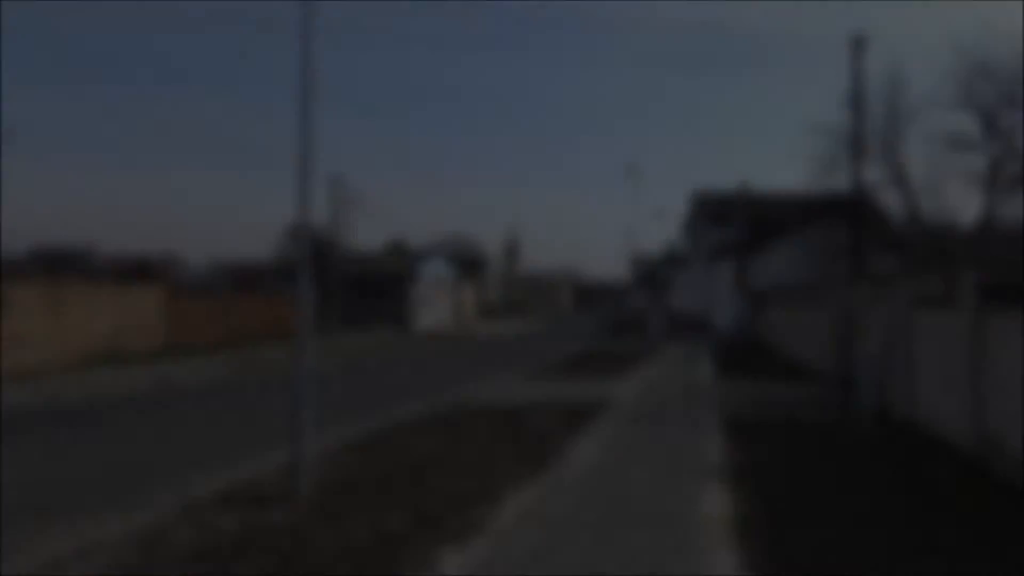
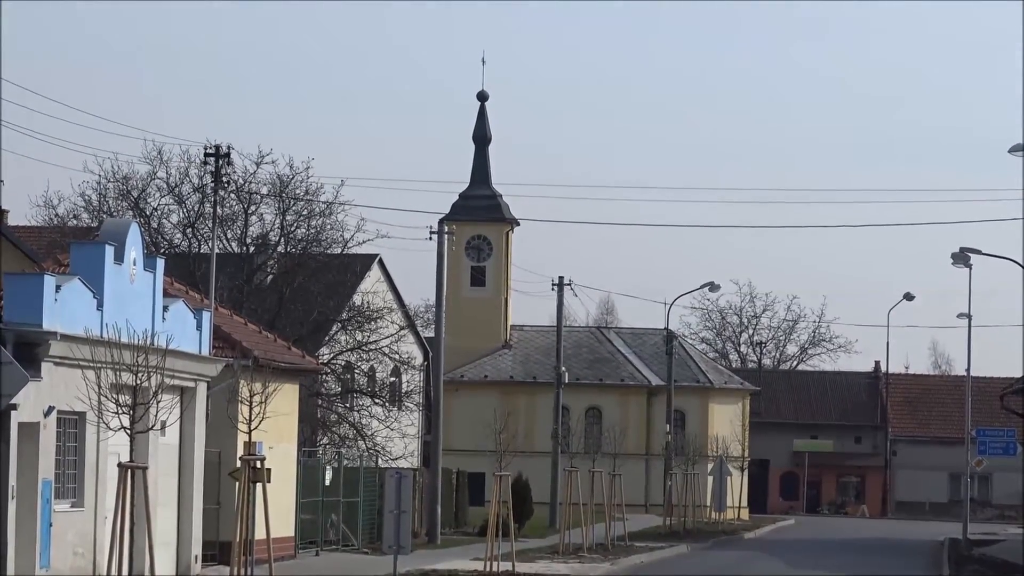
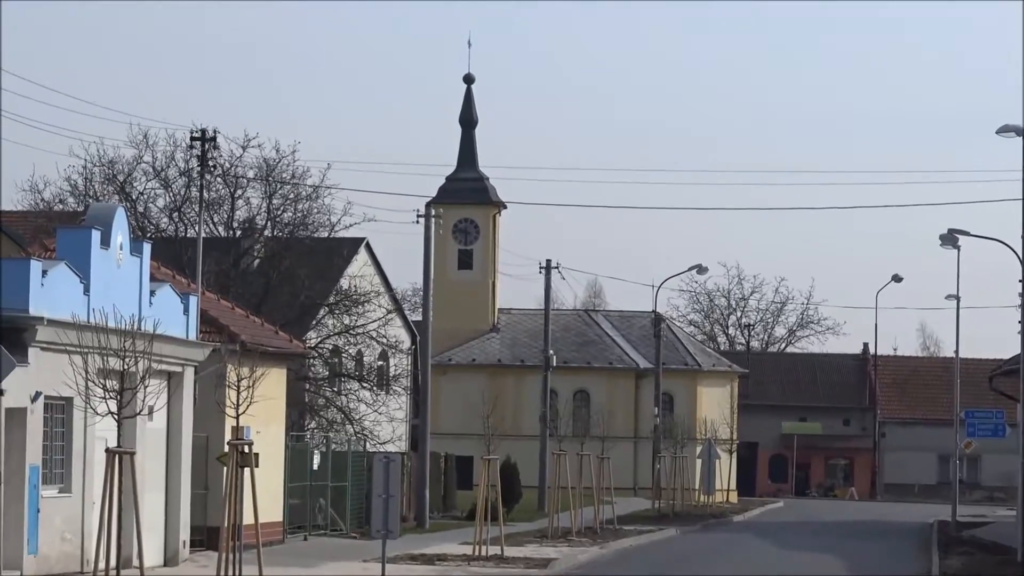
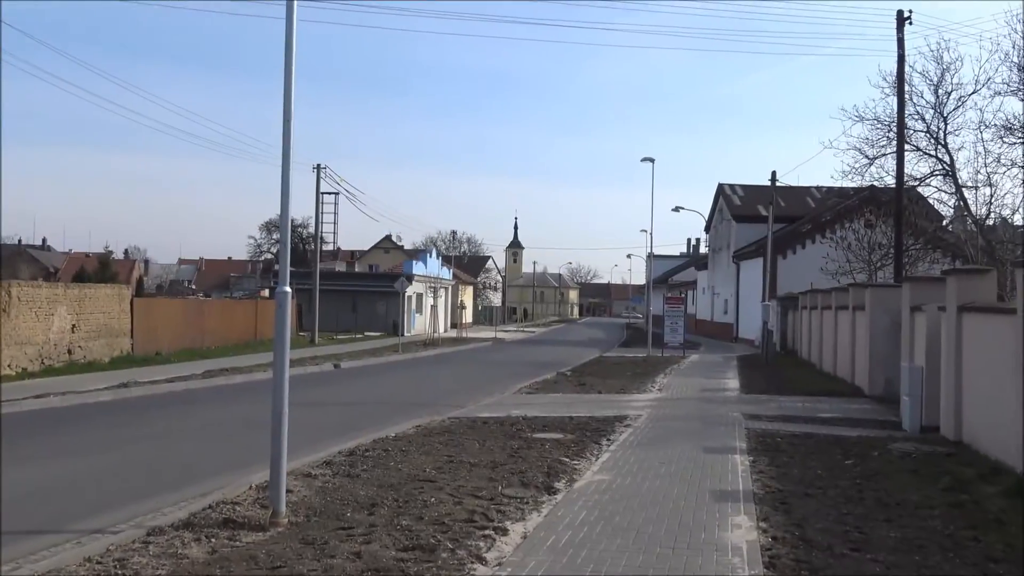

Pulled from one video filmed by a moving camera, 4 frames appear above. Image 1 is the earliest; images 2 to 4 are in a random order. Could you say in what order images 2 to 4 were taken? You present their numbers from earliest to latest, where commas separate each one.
4, 3, 2
